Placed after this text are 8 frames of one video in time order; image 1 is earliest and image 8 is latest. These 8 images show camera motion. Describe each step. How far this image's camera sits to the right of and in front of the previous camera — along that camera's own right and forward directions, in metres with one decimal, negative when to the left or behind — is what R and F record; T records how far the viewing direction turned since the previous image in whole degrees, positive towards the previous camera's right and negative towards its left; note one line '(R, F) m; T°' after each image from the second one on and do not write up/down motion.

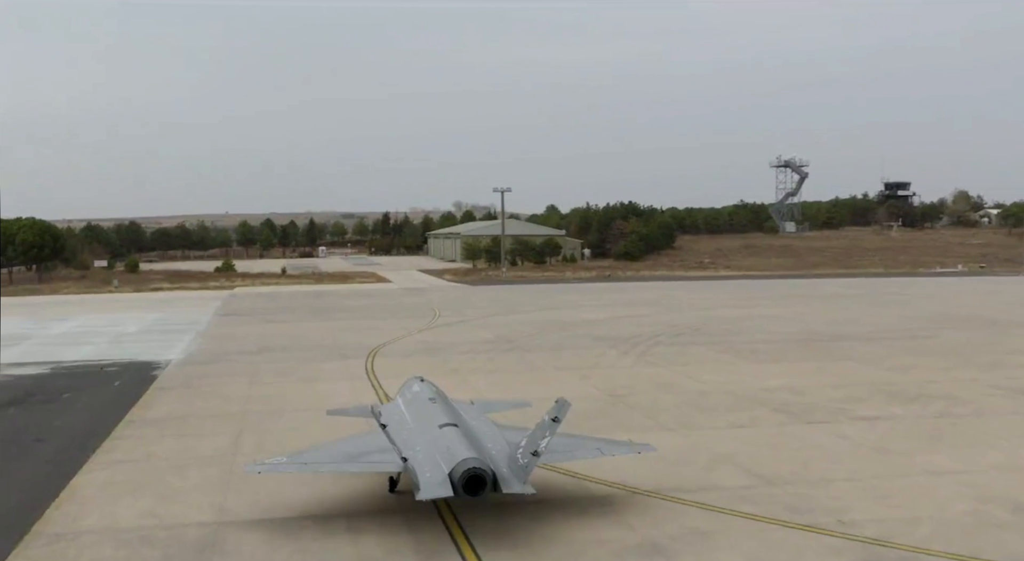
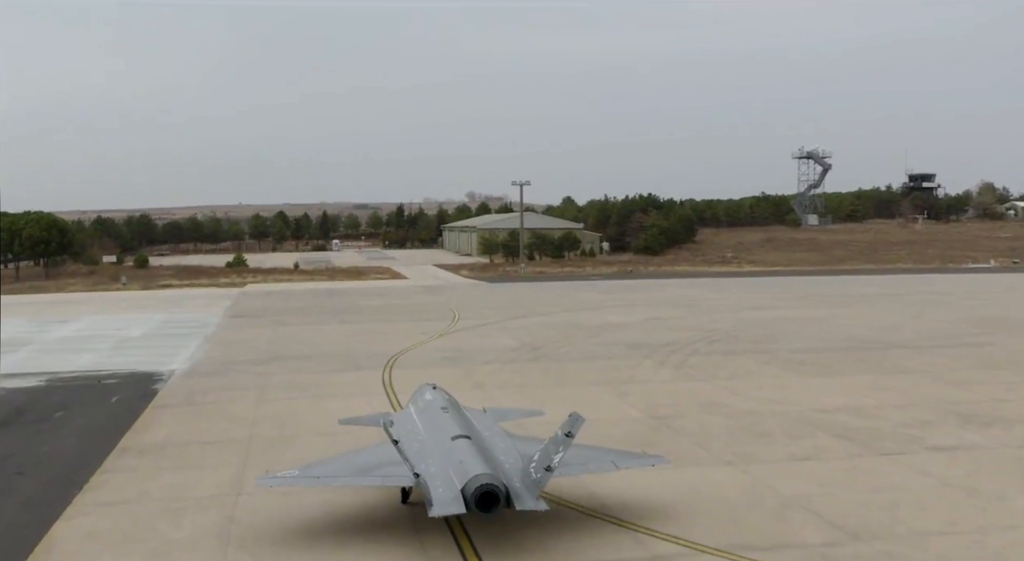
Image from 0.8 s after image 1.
(-0.5, +1.9) m; -1°
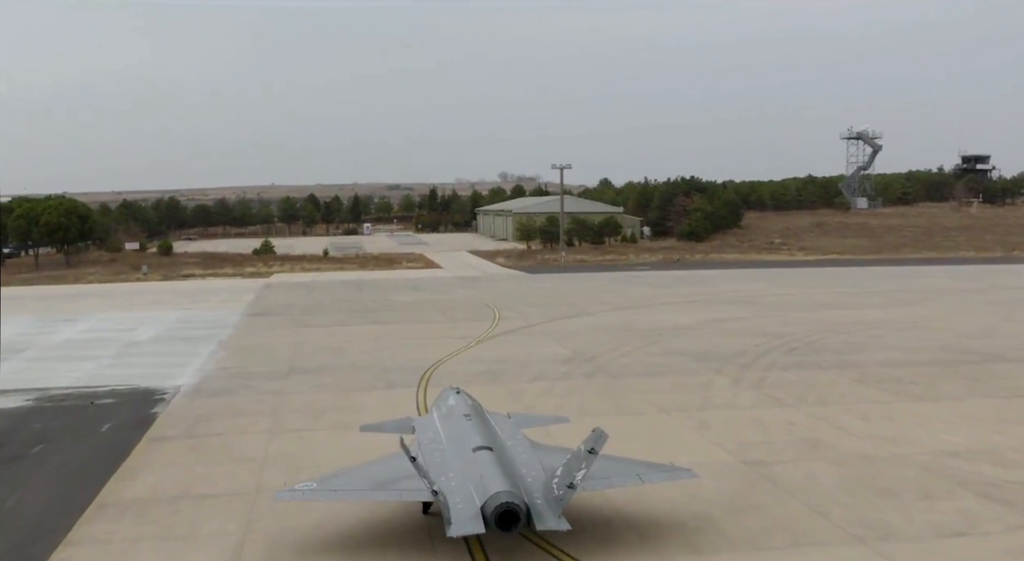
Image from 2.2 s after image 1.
(-0.6, +3.3) m; -2°
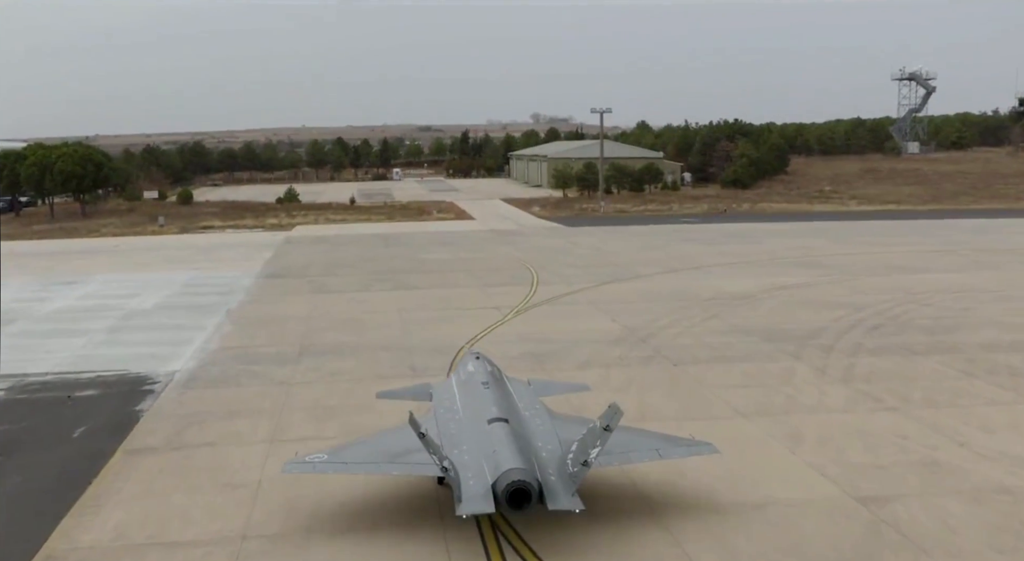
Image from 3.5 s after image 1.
(-0.4, +3.1) m; -2°
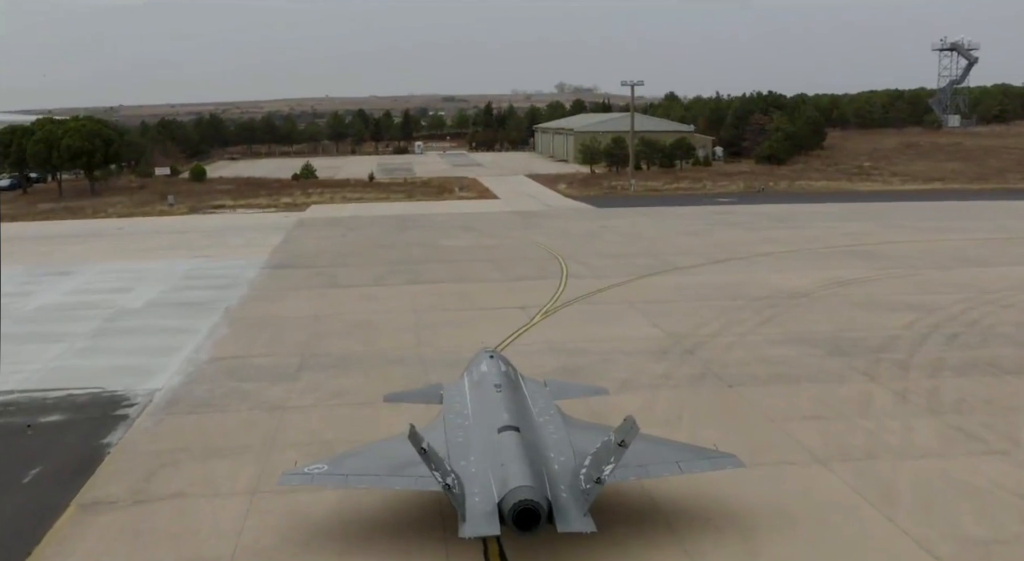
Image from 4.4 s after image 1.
(-0.2, +2.5) m; -2°
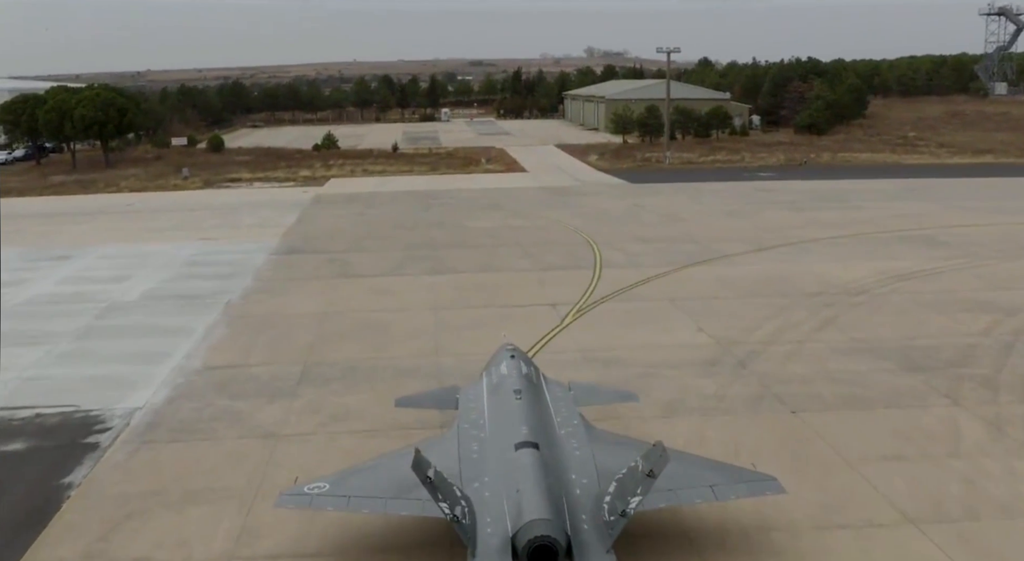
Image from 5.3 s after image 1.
(-0.1, +2.1) m; -2°
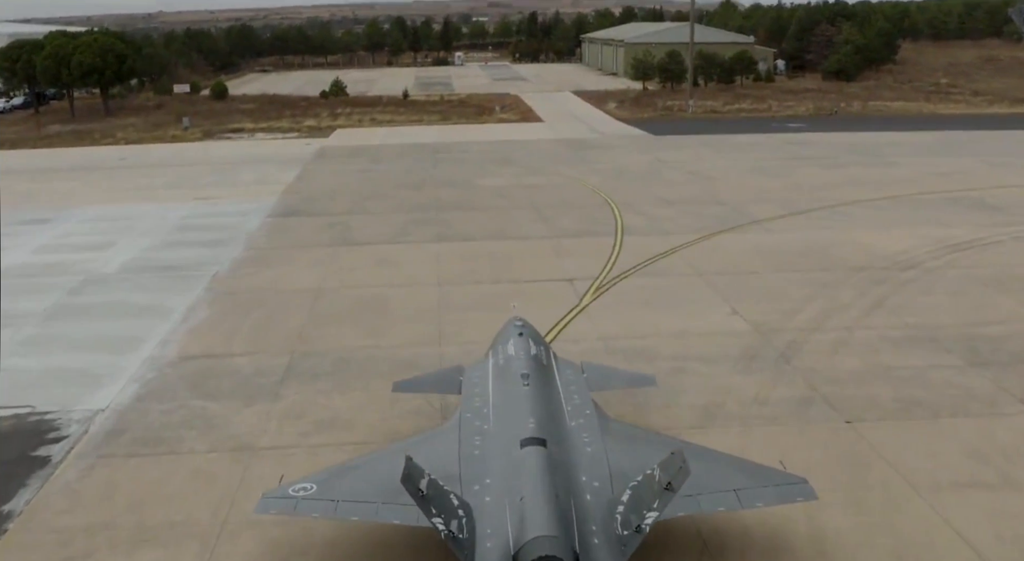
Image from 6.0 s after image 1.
(0.0, +1.9) m; -1°
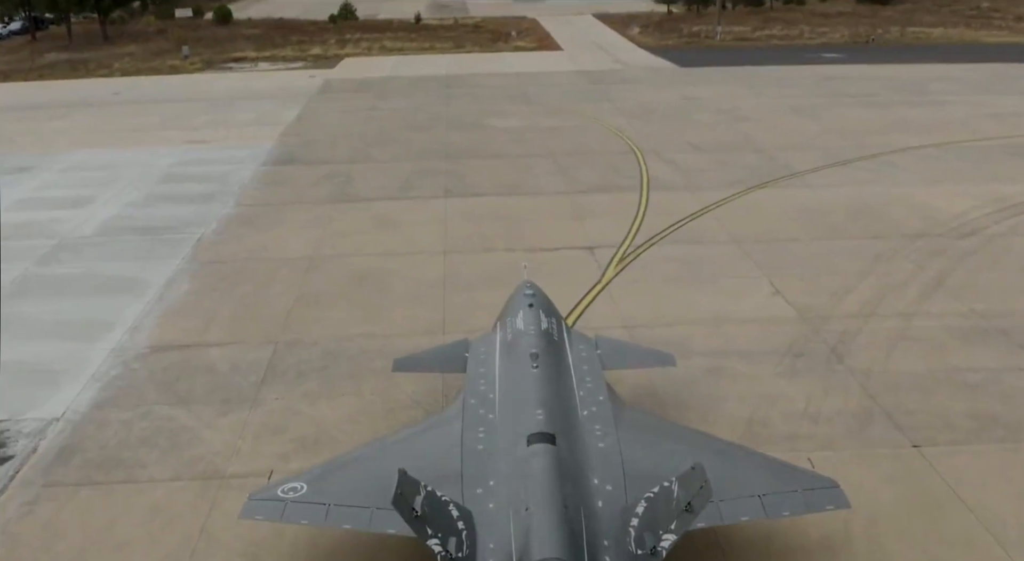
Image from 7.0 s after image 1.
(0.0, +1.8) m; -1°
